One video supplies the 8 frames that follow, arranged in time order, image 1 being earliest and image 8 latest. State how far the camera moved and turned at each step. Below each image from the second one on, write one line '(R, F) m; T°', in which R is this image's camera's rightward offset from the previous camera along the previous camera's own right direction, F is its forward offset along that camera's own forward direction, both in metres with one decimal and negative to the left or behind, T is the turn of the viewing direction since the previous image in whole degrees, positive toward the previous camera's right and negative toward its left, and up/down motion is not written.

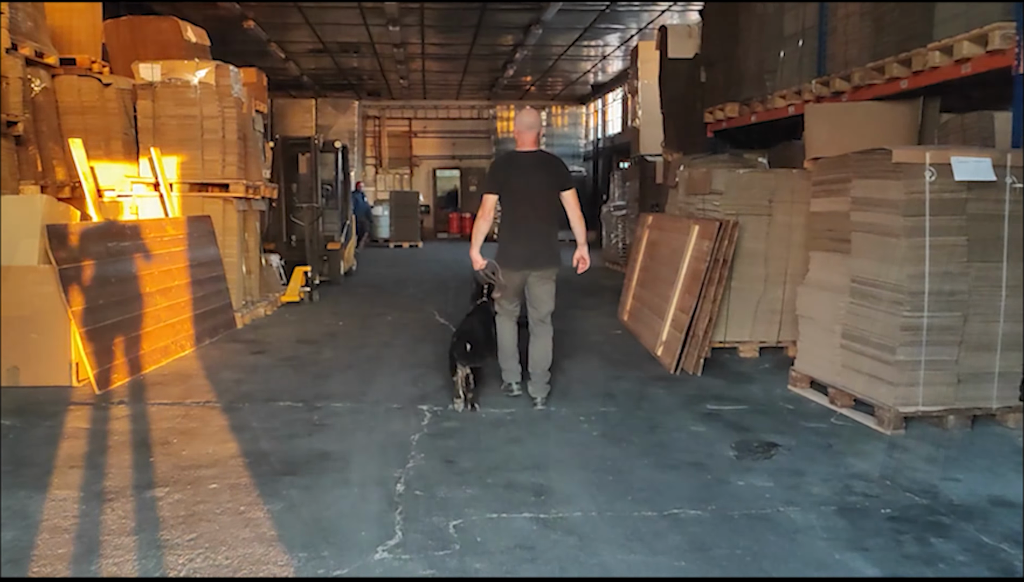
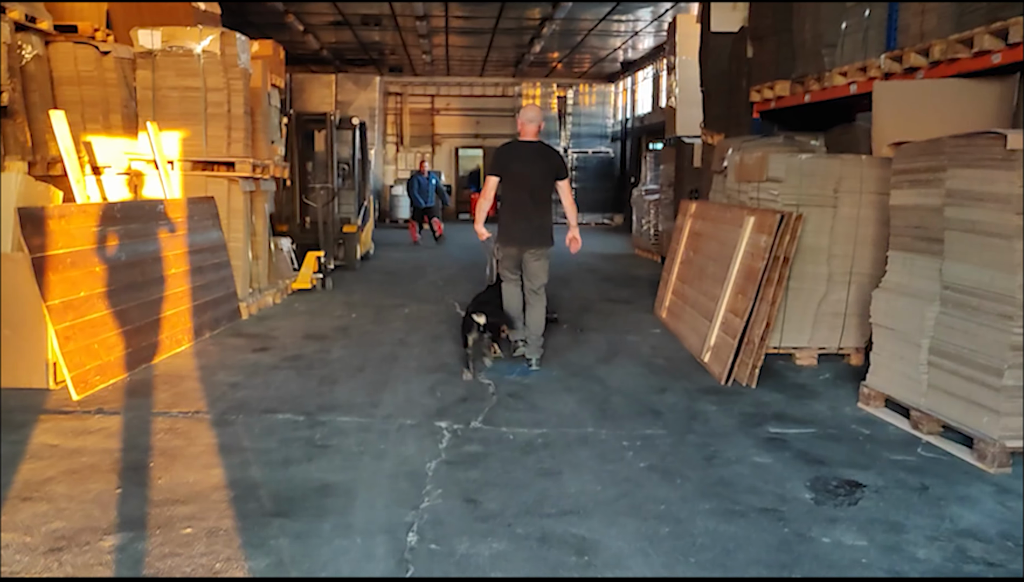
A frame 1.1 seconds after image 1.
(-0.1, +0.7) m; -1°
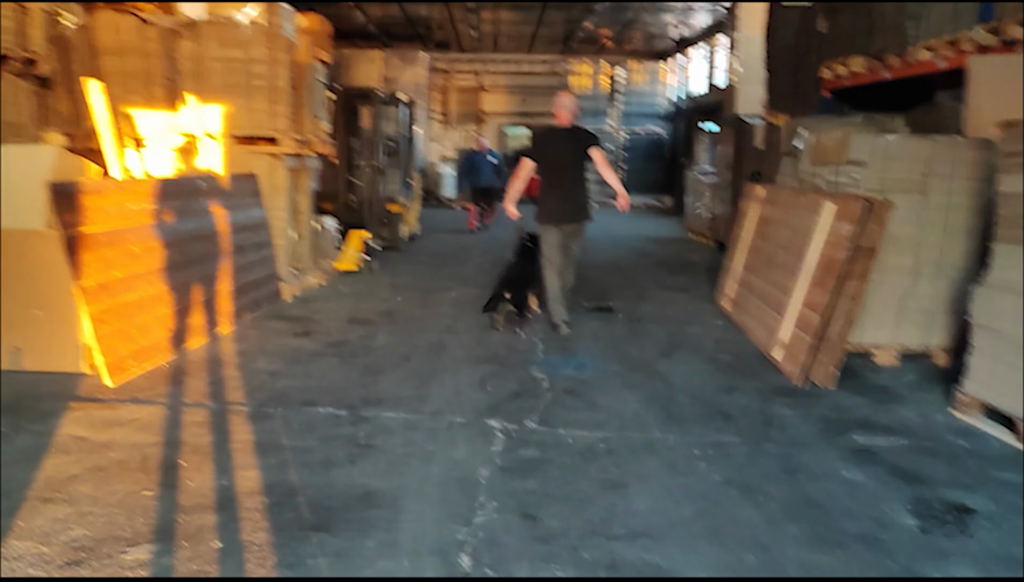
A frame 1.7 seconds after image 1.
(-0.1, +0.4) m; -3°
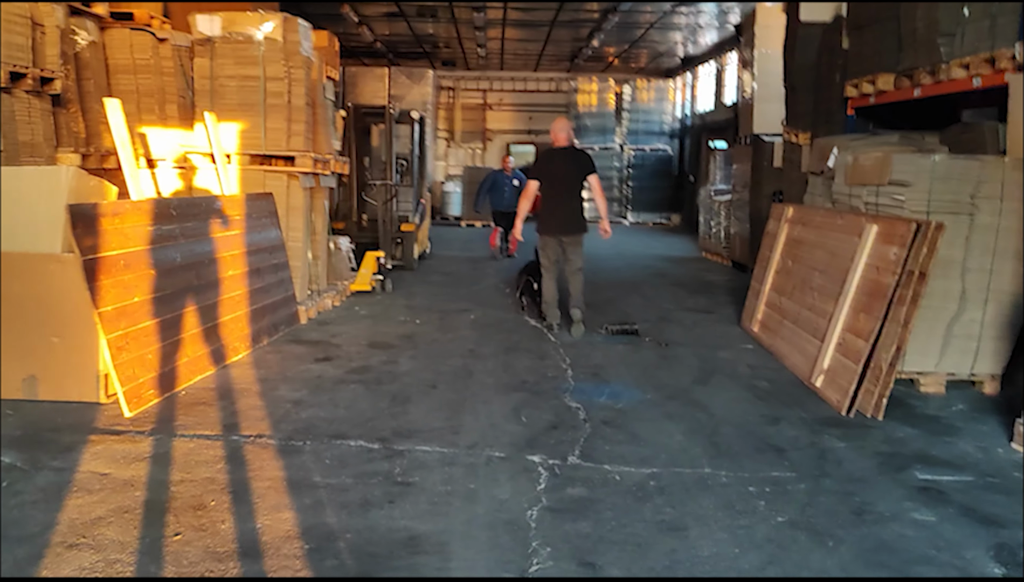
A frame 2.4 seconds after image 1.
(-0.2, +0.2) m; 0°
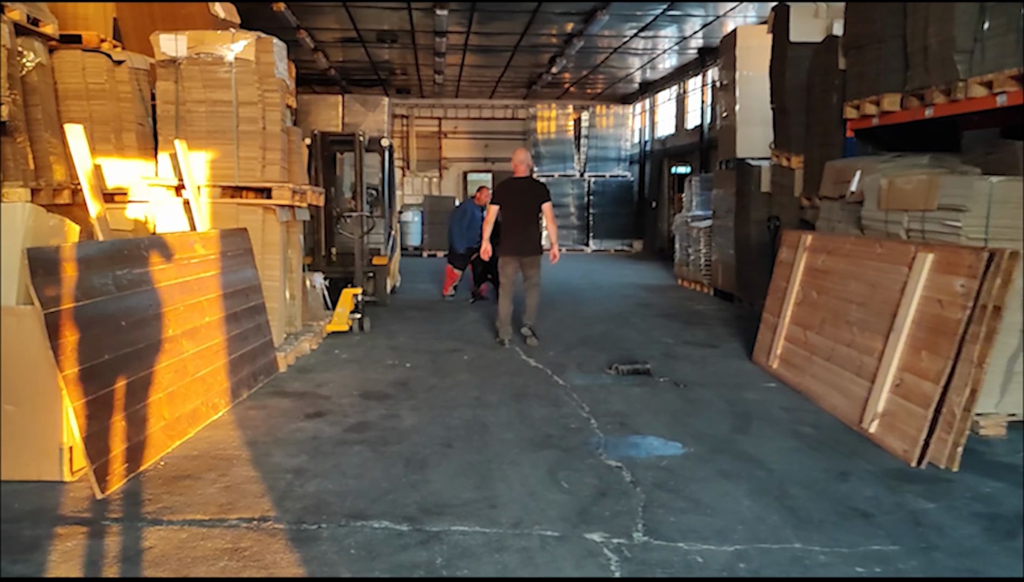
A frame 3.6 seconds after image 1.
(-0.4, +0.5) m; +3°
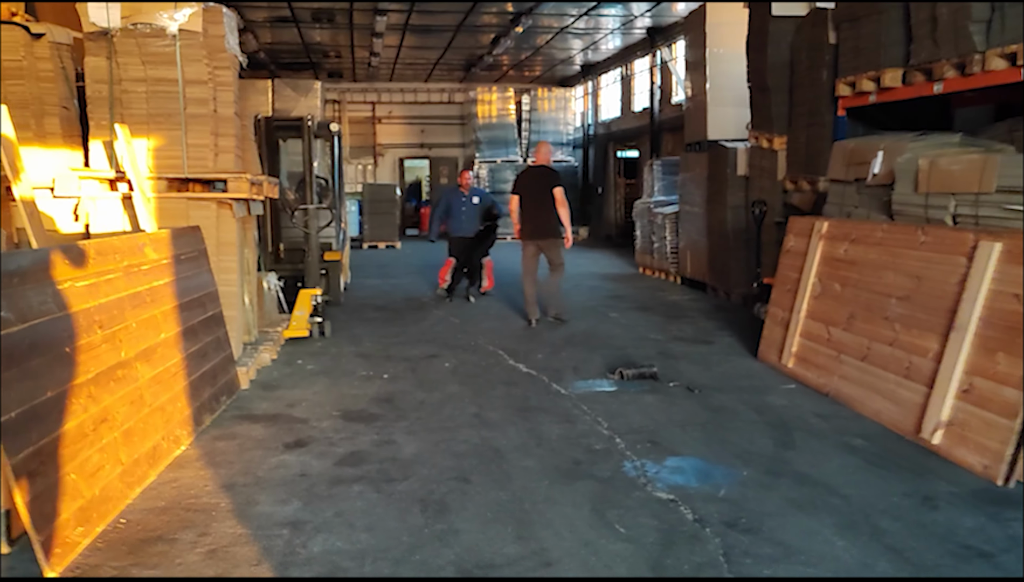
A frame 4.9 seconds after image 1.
(-0.4, +0.7) m; +5°
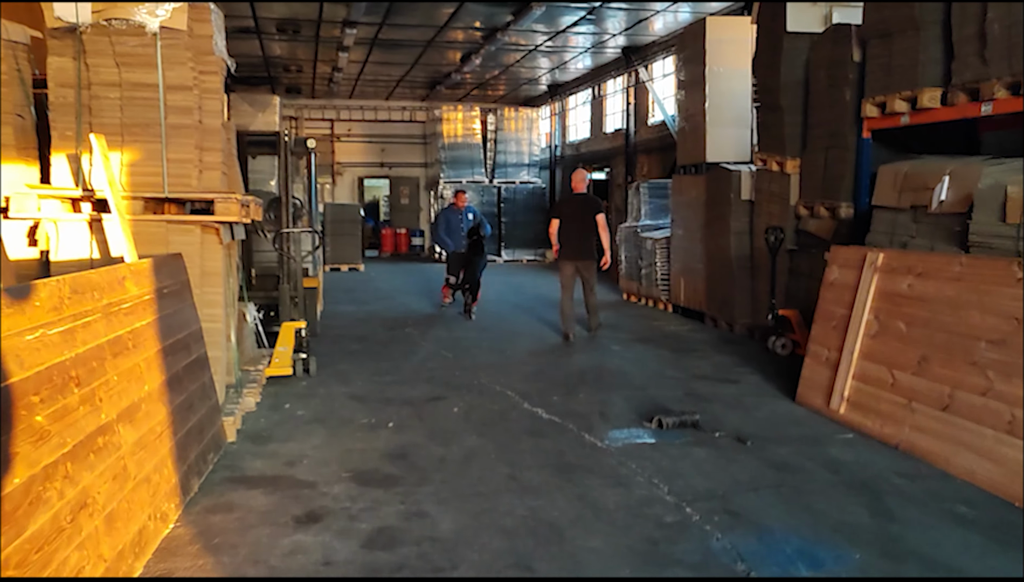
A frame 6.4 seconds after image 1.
(-0.4, +0.7) m; +3°
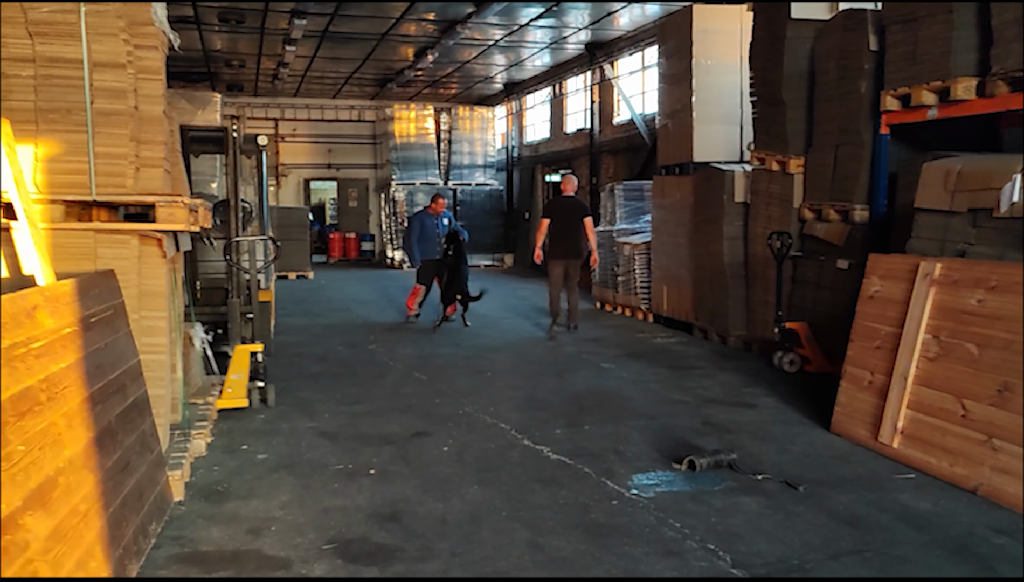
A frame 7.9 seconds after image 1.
(-0.3, +0.8) m; +4°
